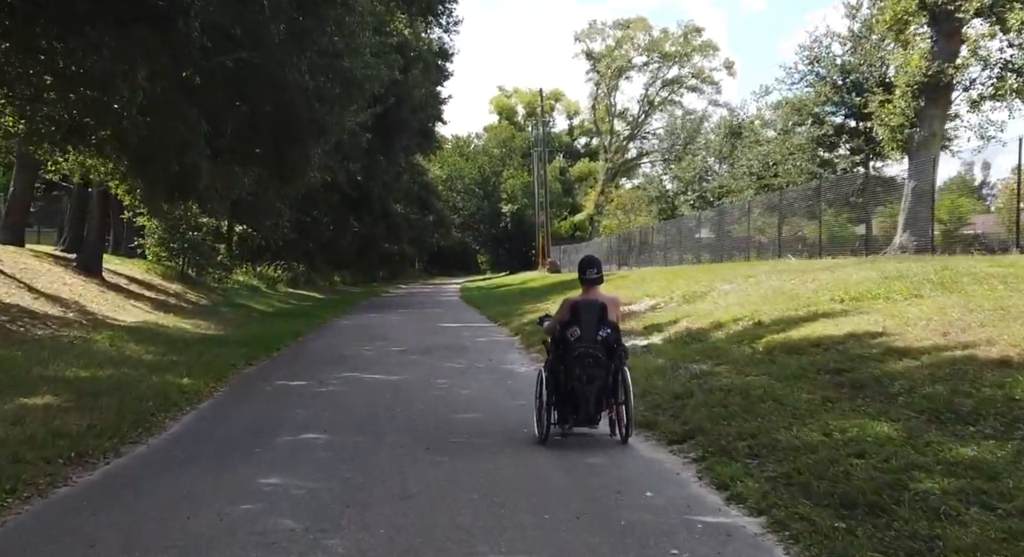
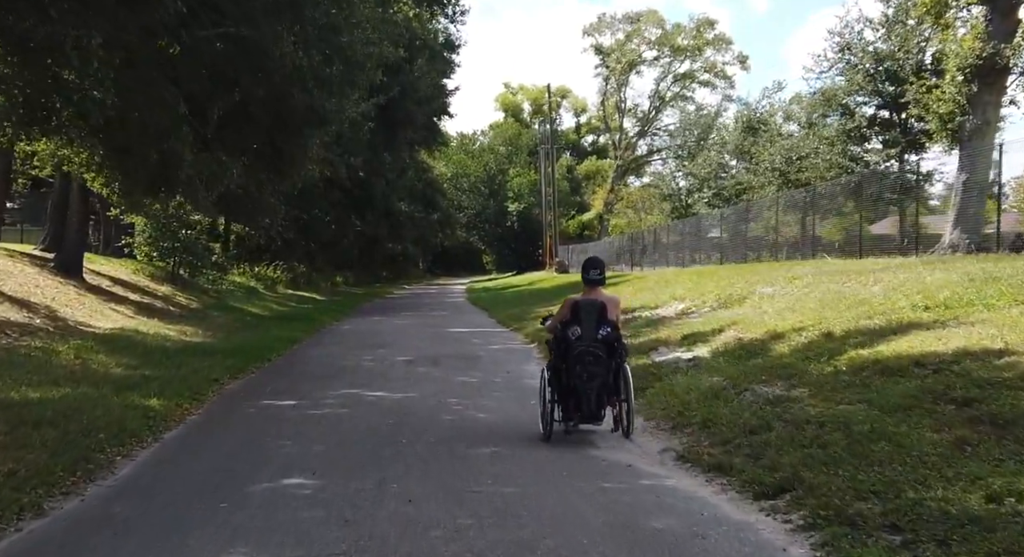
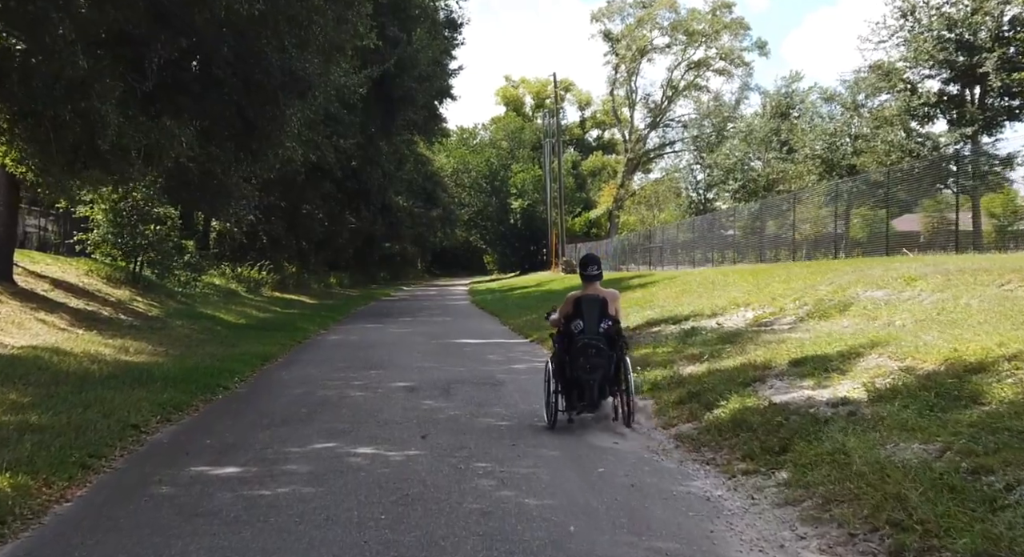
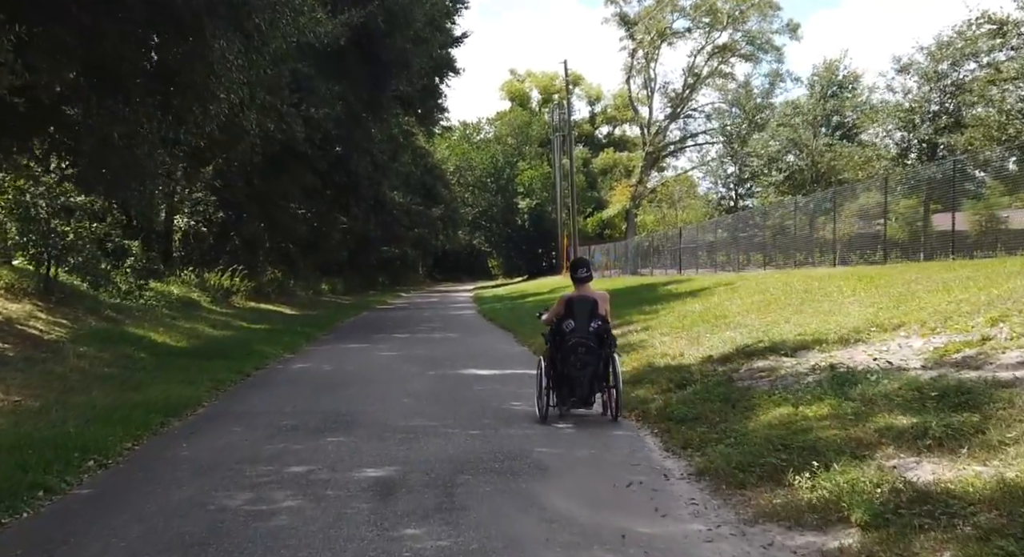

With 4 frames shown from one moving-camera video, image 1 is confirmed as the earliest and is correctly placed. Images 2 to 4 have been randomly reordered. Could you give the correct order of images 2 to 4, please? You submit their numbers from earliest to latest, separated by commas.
2, 3, 4
